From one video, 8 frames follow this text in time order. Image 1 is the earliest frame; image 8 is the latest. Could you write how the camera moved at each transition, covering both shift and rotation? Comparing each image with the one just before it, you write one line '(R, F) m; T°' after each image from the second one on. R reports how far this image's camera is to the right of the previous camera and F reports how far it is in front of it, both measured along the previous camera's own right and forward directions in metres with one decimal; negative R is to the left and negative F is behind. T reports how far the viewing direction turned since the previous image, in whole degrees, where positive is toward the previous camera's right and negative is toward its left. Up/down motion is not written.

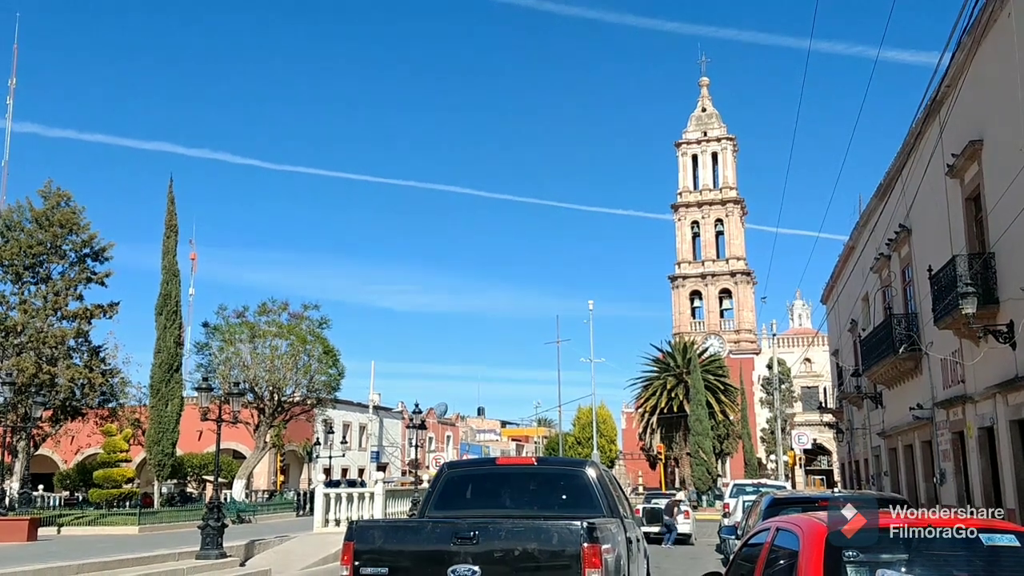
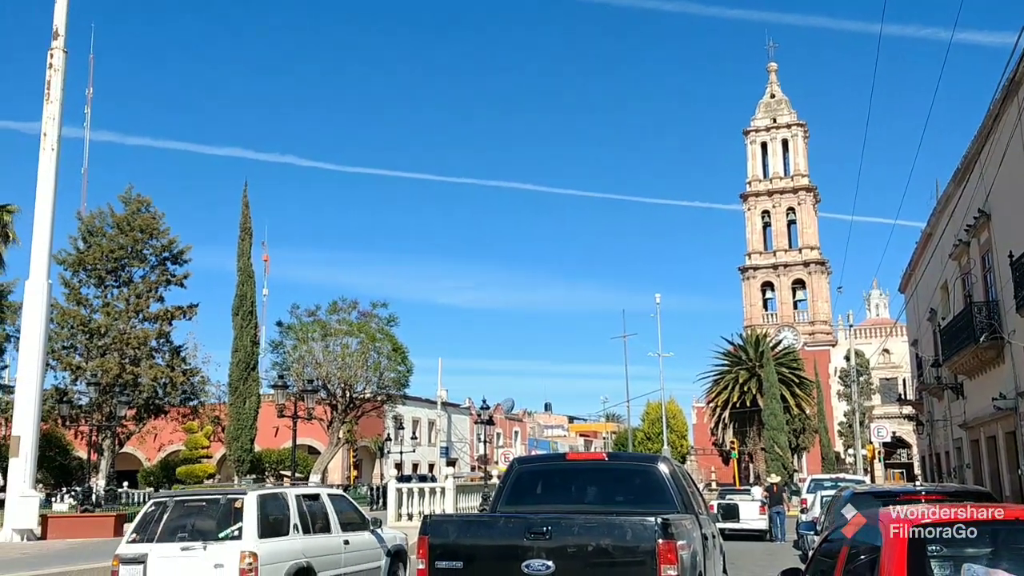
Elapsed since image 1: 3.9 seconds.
(-0.6, +0.1) m; -4°
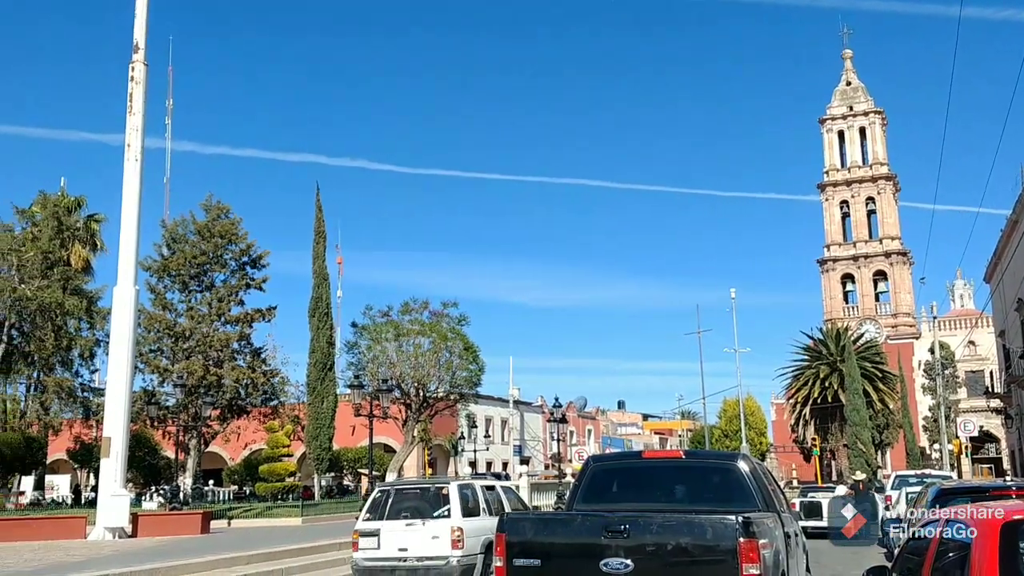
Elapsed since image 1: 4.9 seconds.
(-0.7, 0.0) m; -4°
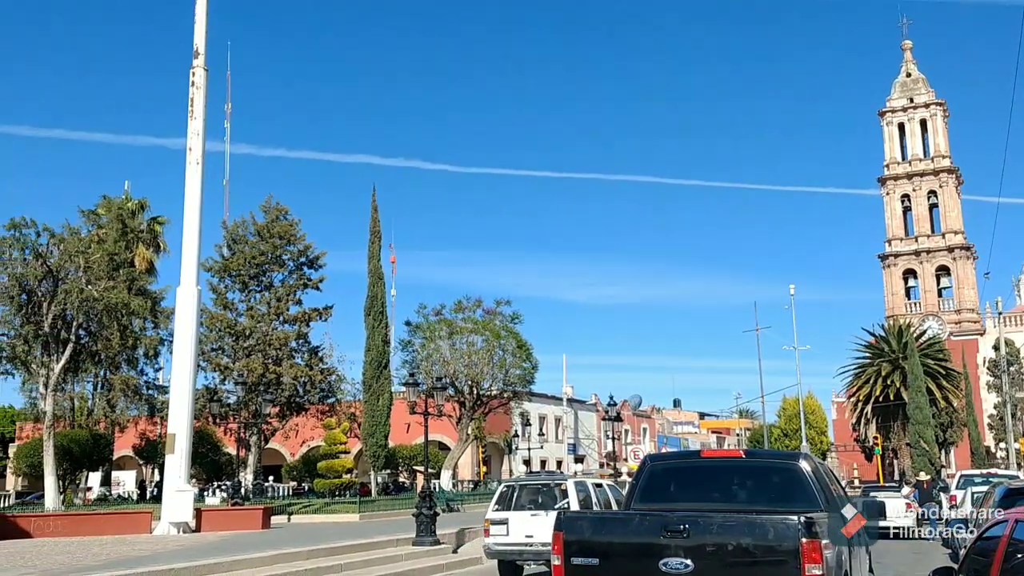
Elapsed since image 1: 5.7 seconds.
(-0.8, -0.1) m; -3°
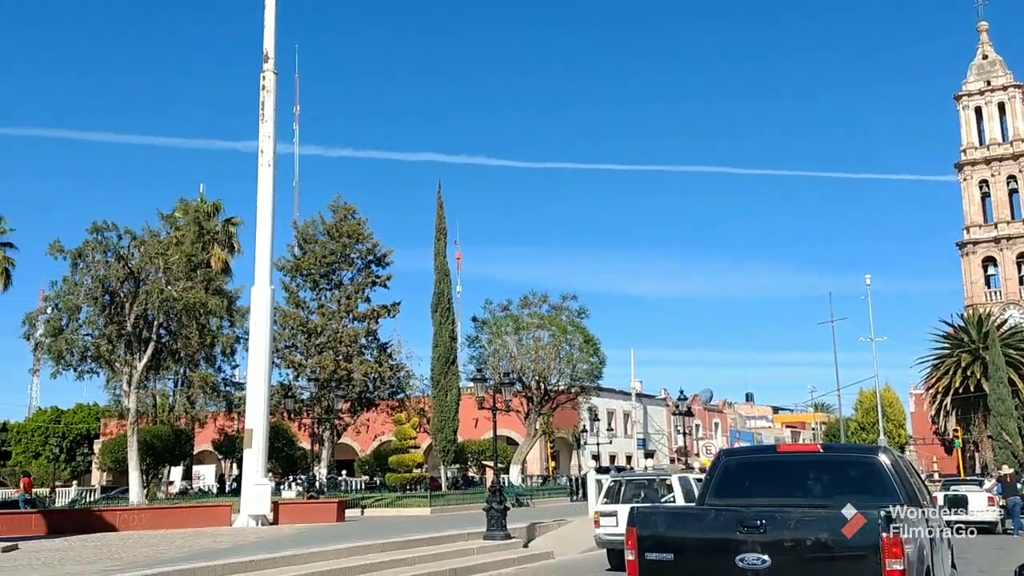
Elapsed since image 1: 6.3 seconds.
(-1.0, -0.2) m; -3°
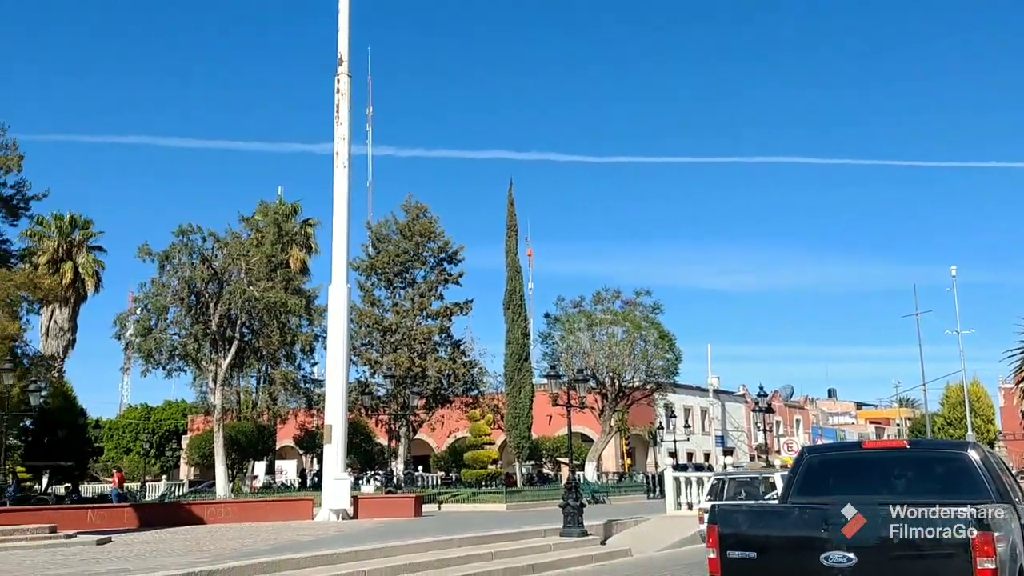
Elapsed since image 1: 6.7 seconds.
(-0.6, 0.0) m; -4°
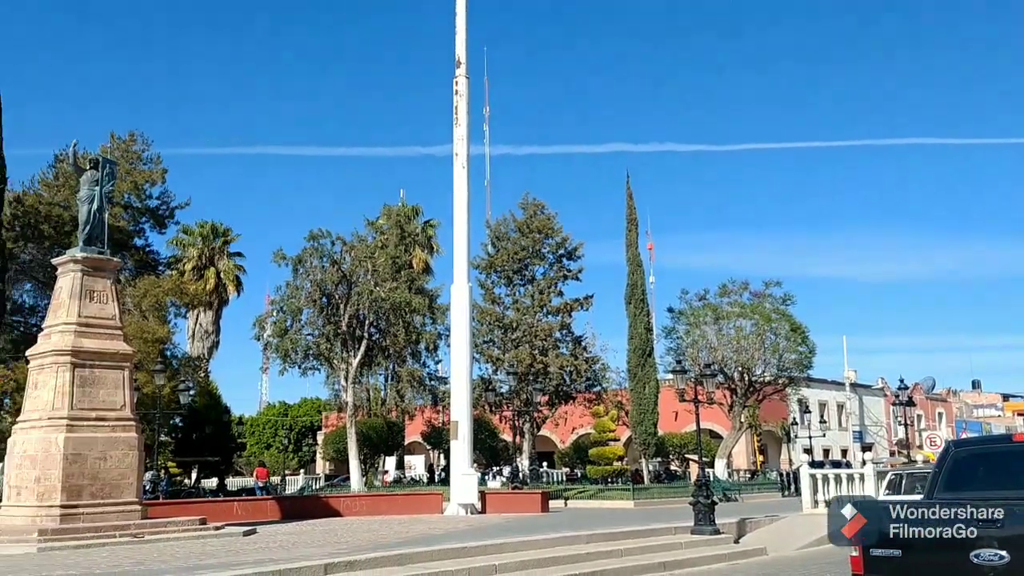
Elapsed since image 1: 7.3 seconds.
(-0.9, 0.0) m; -7°
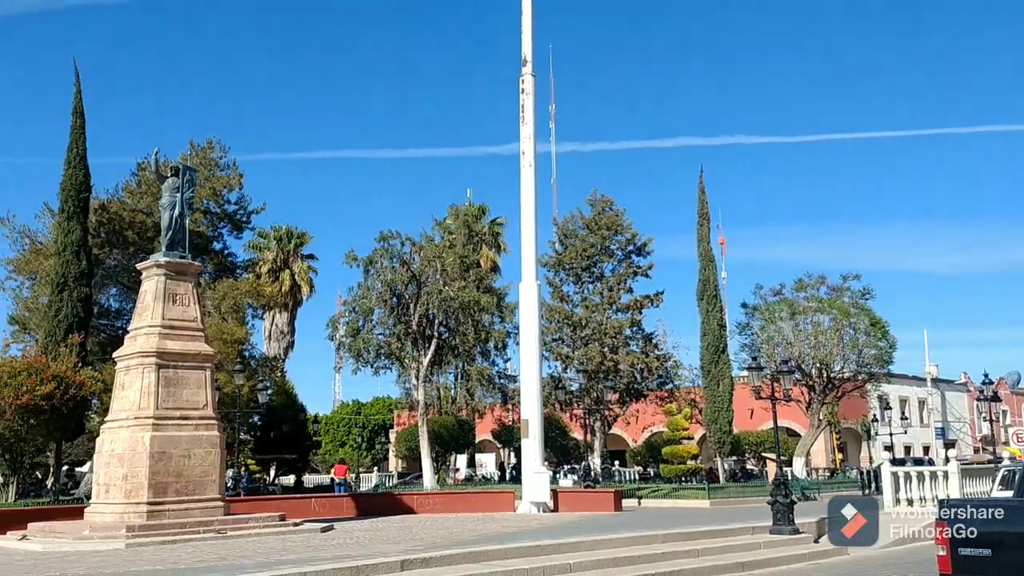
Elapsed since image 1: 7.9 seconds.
(-0.5, +0.1) m; -4°
